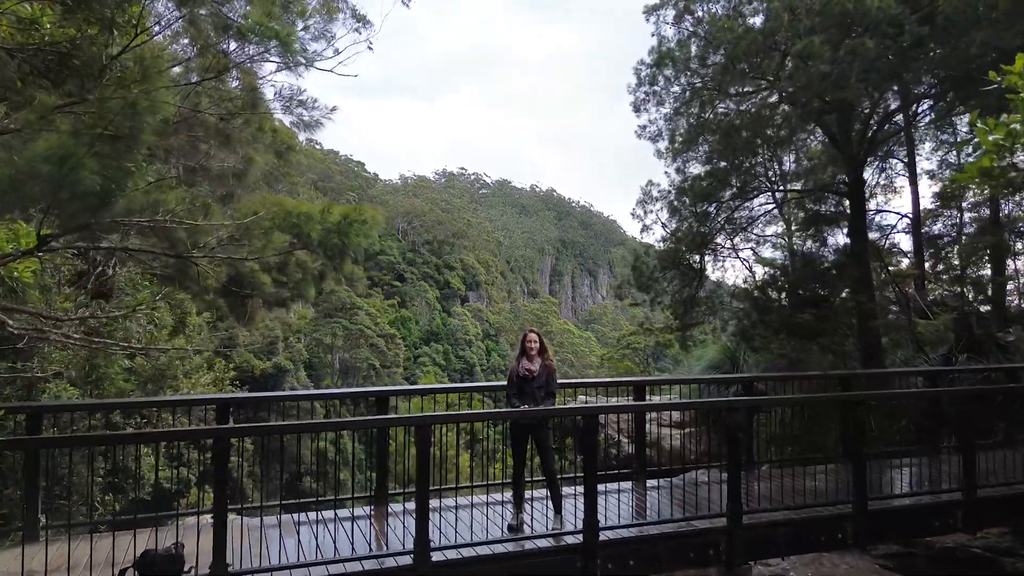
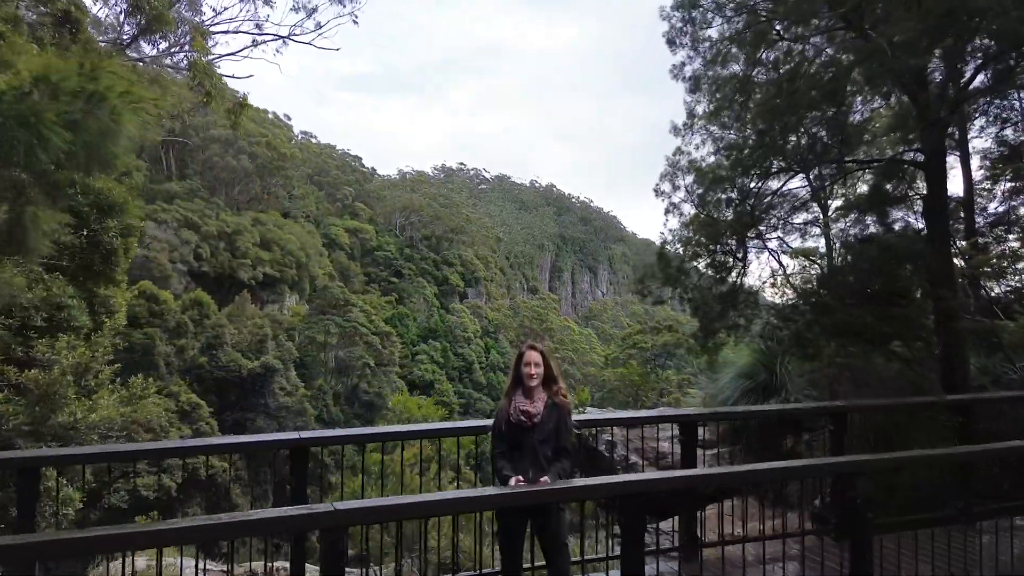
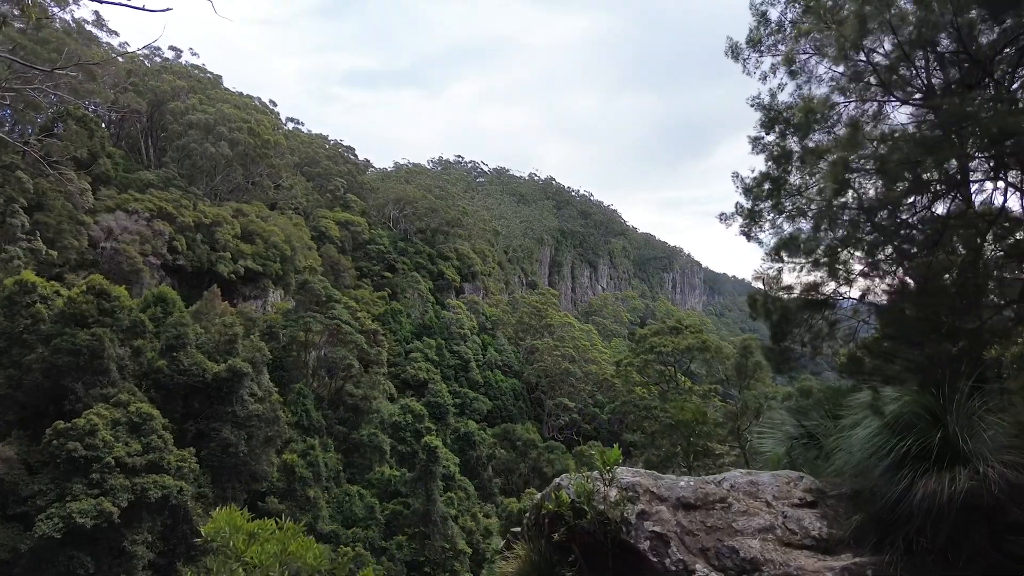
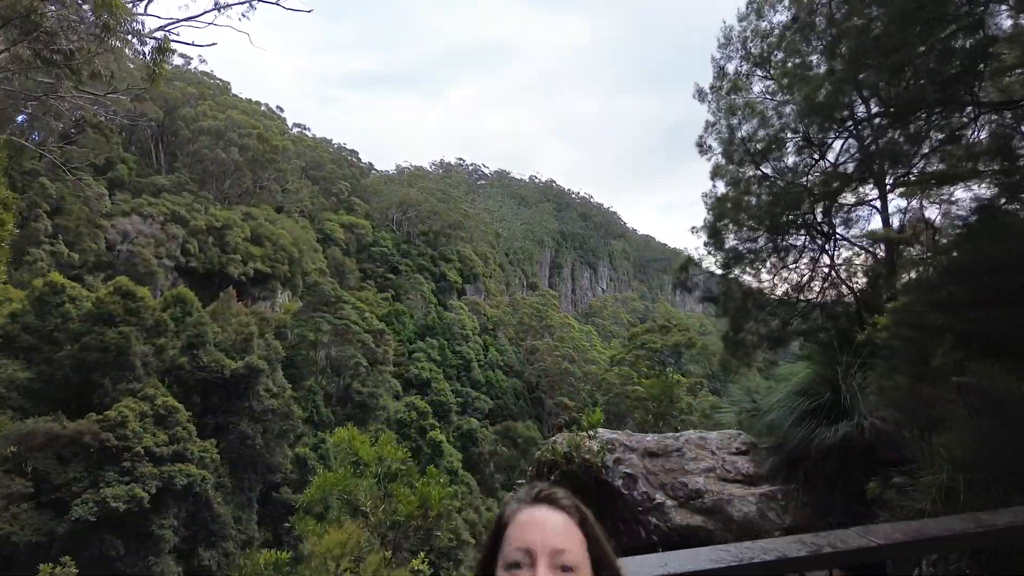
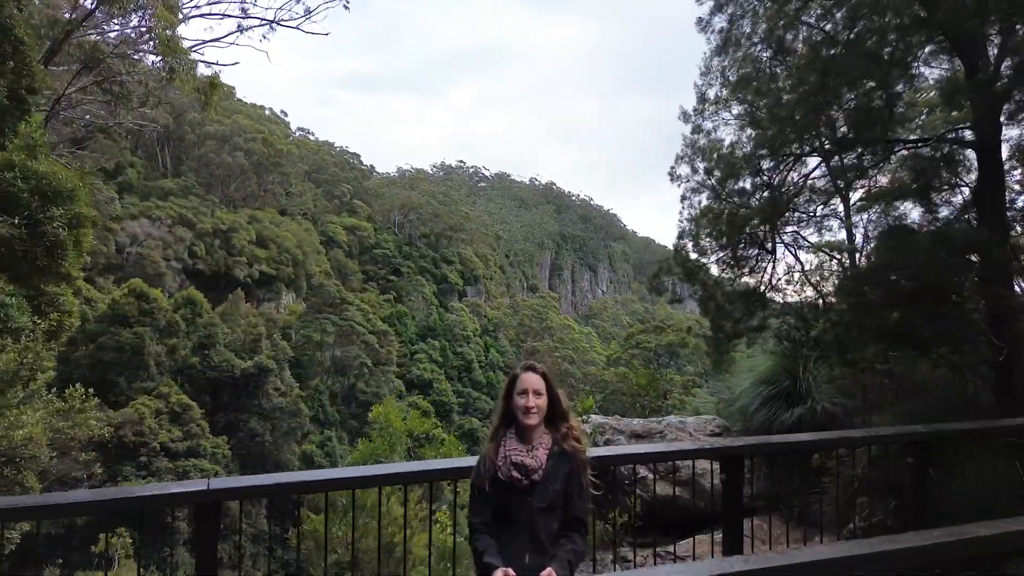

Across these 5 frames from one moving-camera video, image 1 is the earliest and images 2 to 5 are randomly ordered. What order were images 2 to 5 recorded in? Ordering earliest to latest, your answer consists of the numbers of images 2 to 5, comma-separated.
2, 5, 4, 3
